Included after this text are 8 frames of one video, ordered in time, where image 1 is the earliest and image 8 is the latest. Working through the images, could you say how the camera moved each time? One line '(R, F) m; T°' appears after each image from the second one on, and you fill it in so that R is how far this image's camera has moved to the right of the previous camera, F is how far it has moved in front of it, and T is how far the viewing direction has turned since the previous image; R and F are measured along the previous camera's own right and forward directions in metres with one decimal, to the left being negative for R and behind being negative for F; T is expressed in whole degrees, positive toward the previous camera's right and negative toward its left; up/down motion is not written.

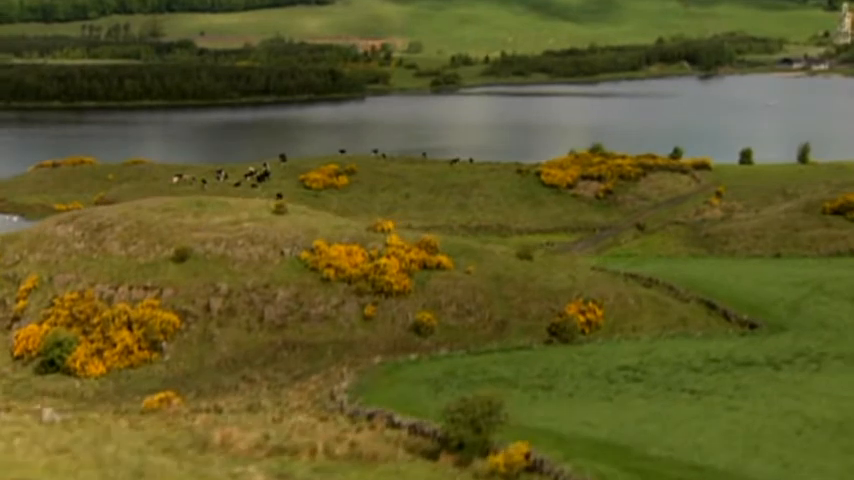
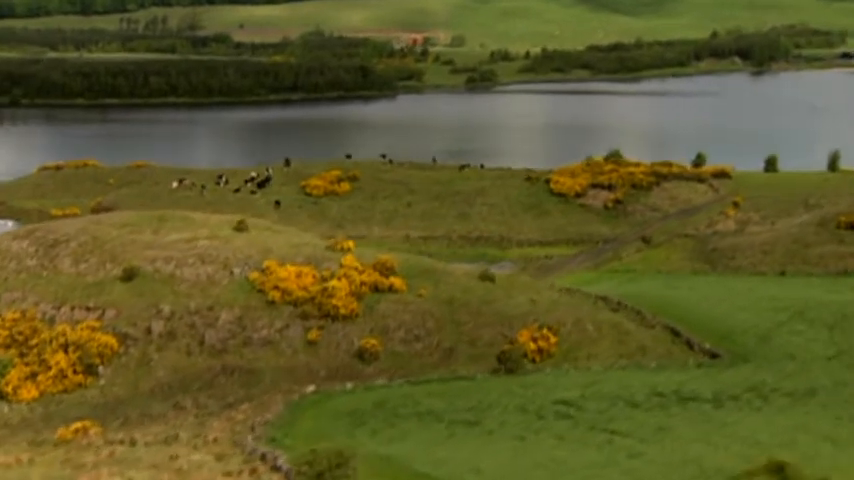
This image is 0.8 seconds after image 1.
(+2.3, +0.8) m; -3°
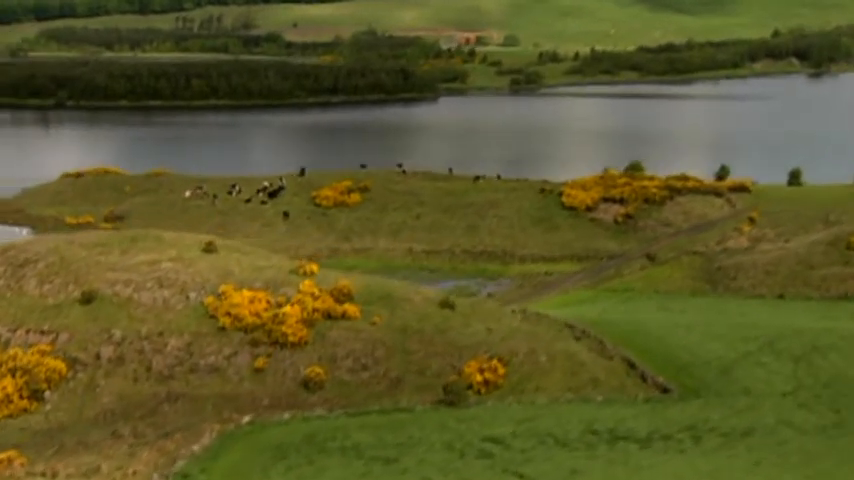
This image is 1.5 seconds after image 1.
(+2.5, +0.2) m; -3°
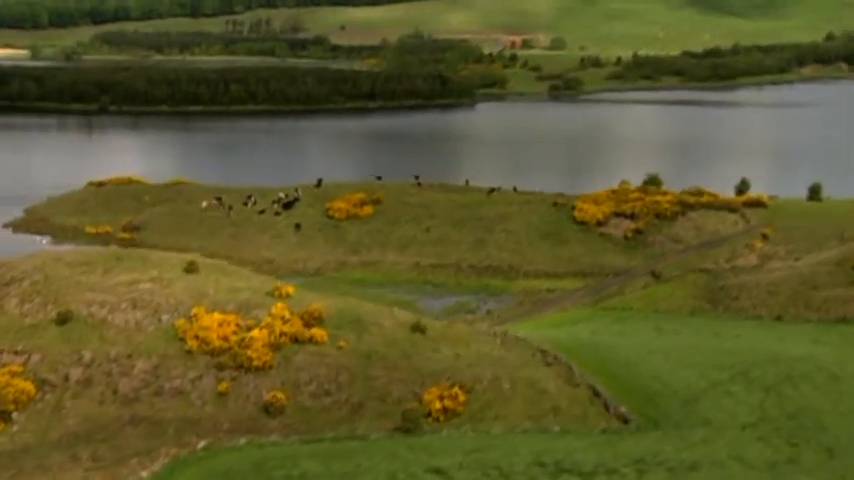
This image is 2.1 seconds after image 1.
(+2.0, -0.1) m; -3°
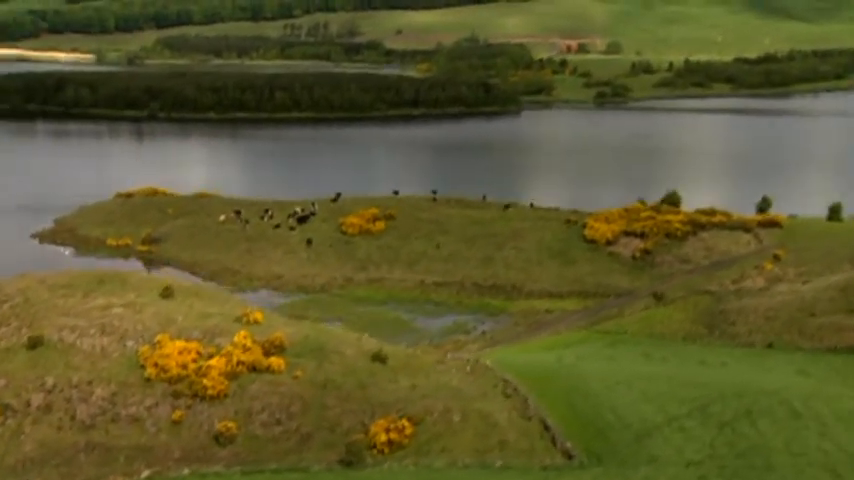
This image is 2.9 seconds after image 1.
(+2.6, -0.2) m; -3°
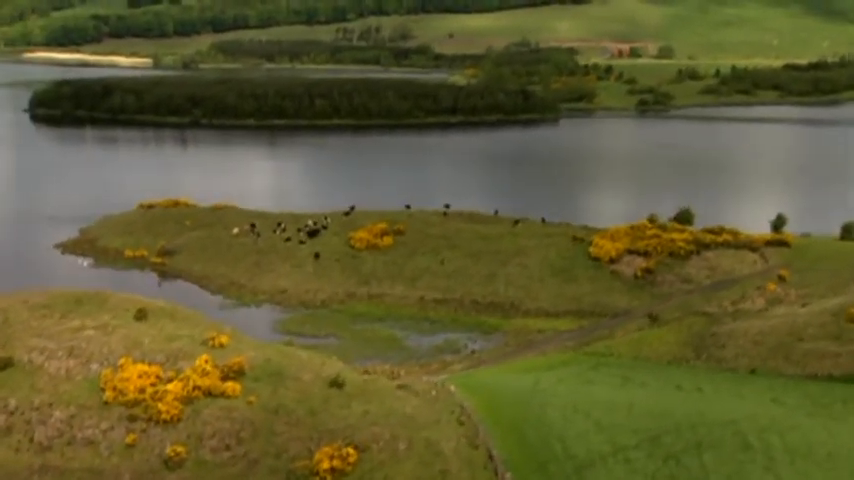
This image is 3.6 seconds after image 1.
(+2.6, -0.4) m; -3°
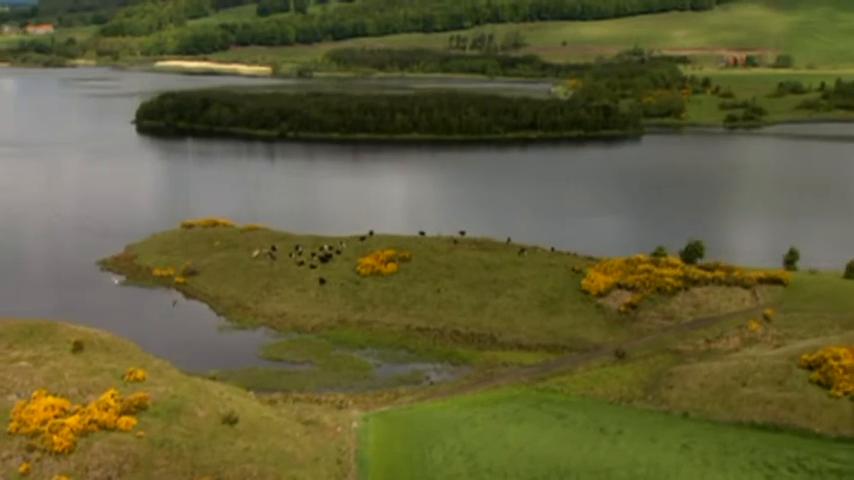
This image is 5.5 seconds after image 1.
(+6.8, -1.4) m; -7°
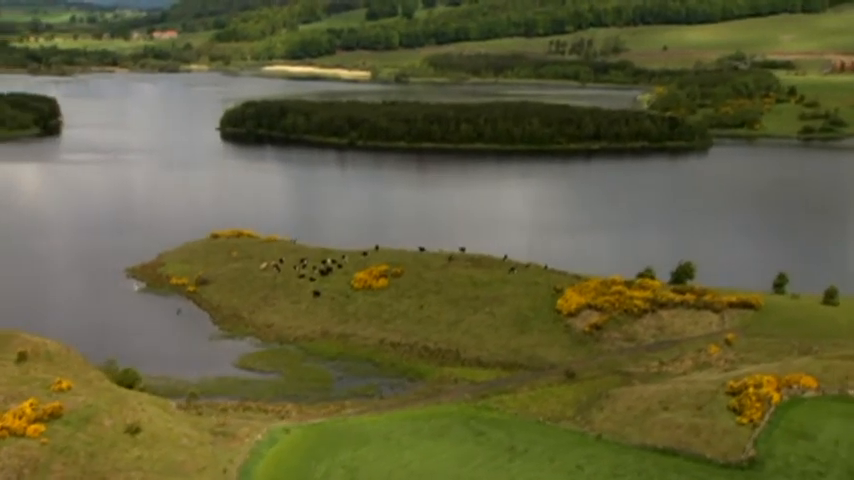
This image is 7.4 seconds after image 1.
(+7.2, -1.9) m; -7°
